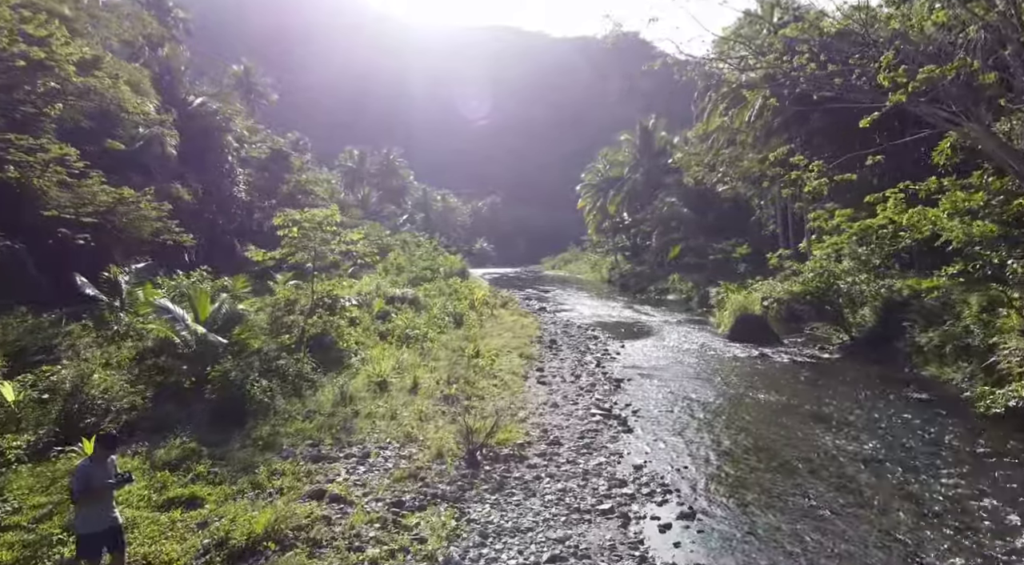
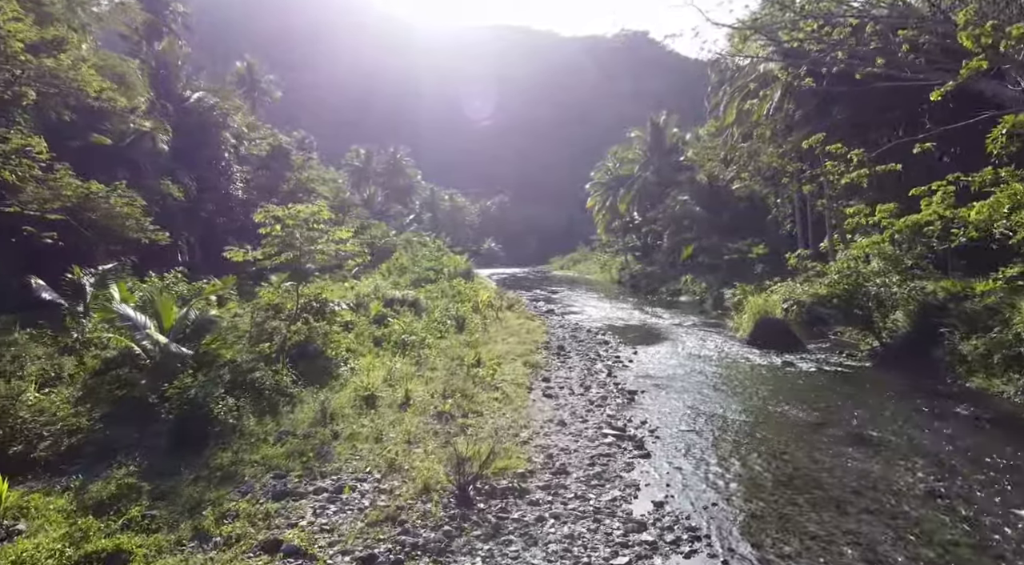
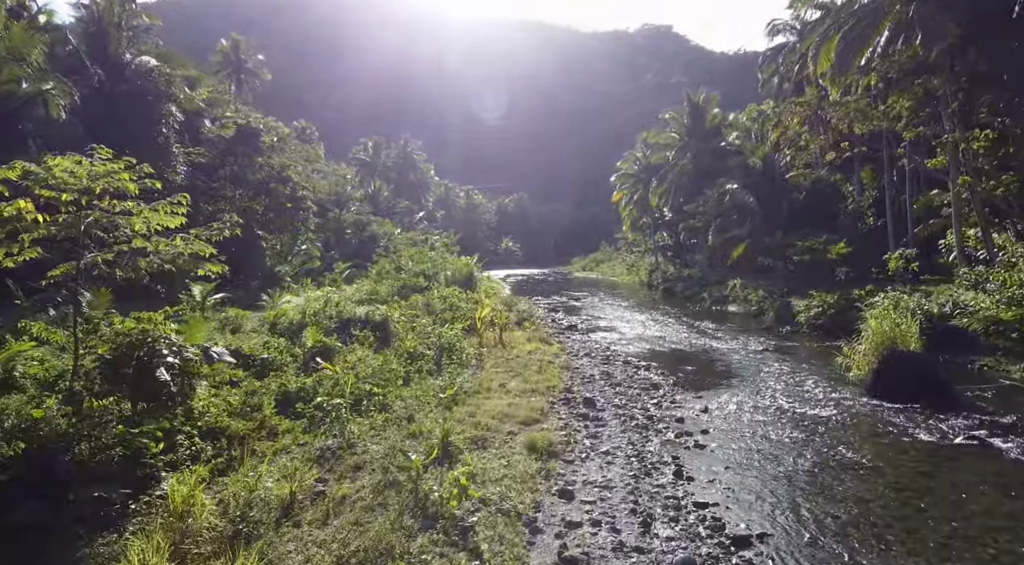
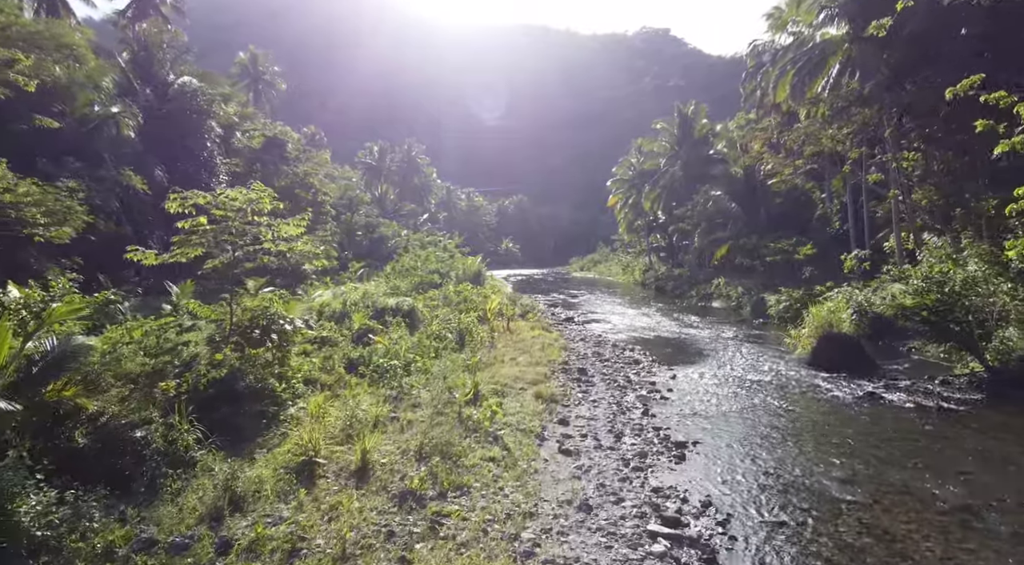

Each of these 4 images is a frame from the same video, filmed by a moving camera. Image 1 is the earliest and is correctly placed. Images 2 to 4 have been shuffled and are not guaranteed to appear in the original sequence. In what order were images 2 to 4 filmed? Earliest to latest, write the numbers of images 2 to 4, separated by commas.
2, 4, 3
